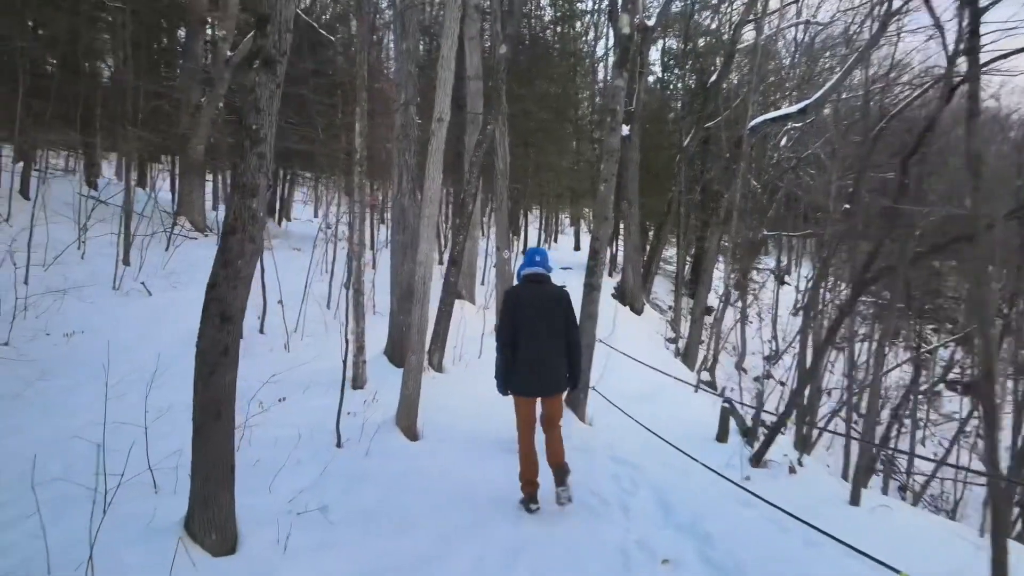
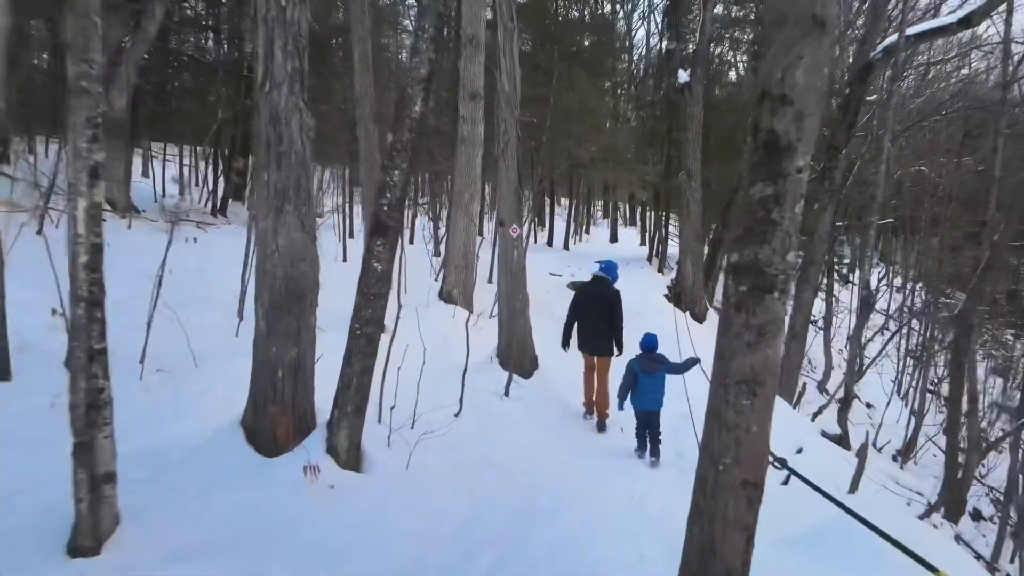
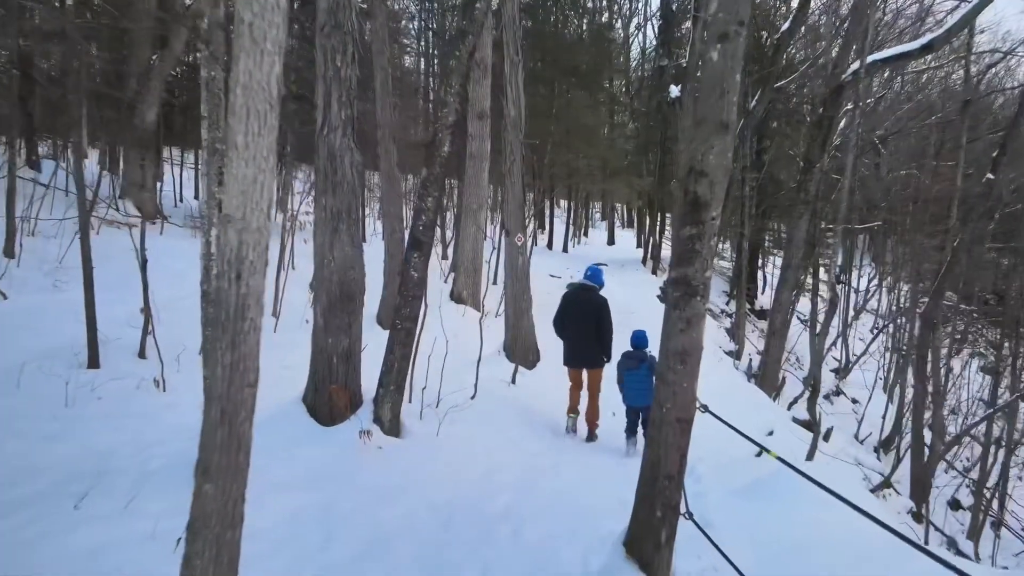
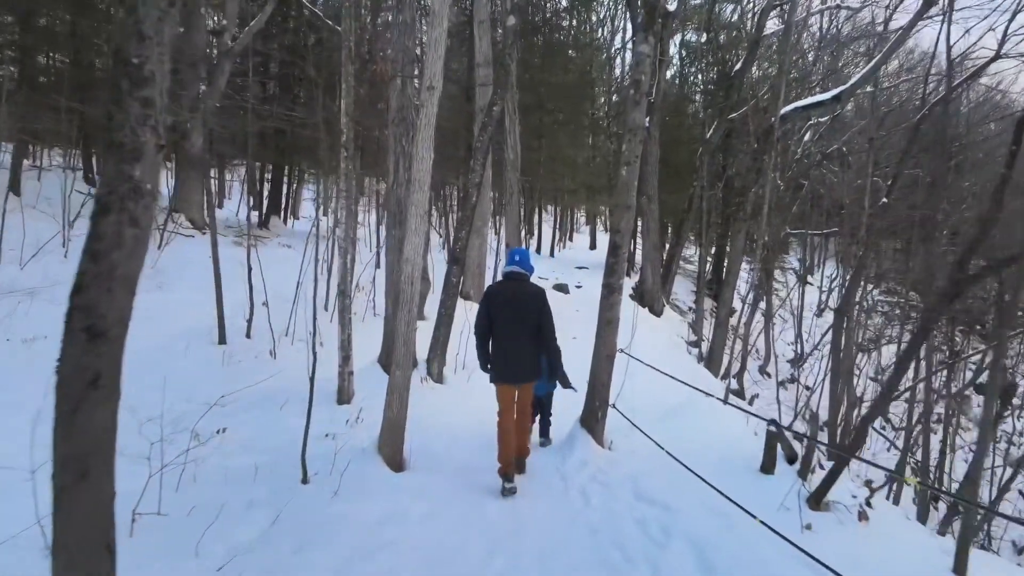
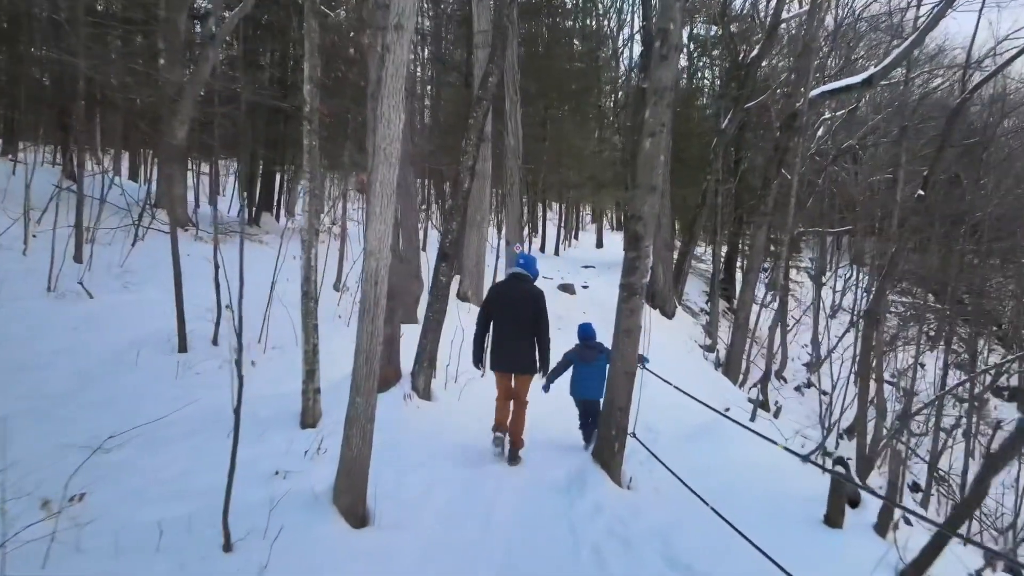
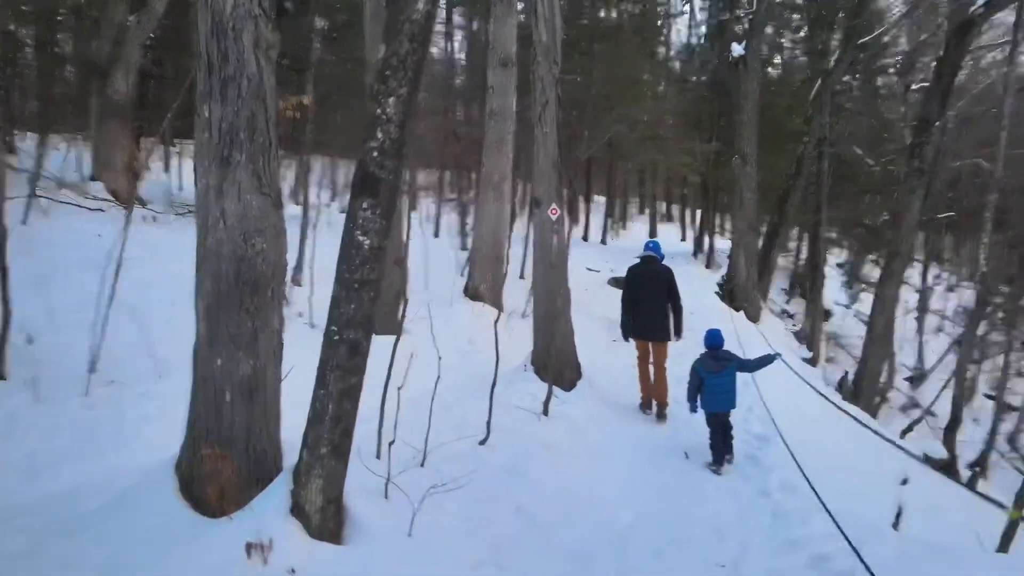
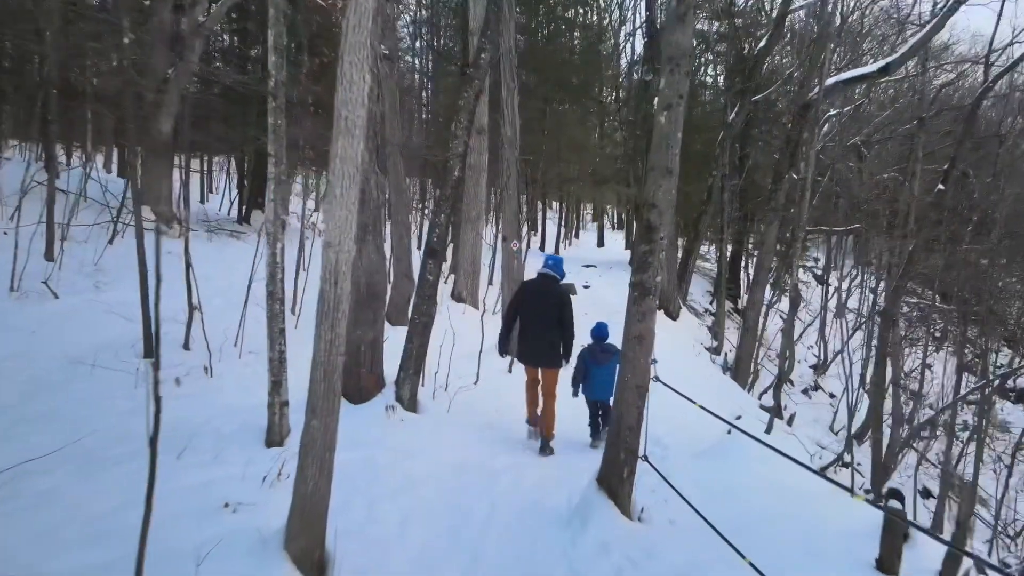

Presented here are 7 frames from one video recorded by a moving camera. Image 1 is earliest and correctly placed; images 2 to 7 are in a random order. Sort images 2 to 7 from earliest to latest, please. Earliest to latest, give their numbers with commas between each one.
4, 5, 7, 3, 2, 6
